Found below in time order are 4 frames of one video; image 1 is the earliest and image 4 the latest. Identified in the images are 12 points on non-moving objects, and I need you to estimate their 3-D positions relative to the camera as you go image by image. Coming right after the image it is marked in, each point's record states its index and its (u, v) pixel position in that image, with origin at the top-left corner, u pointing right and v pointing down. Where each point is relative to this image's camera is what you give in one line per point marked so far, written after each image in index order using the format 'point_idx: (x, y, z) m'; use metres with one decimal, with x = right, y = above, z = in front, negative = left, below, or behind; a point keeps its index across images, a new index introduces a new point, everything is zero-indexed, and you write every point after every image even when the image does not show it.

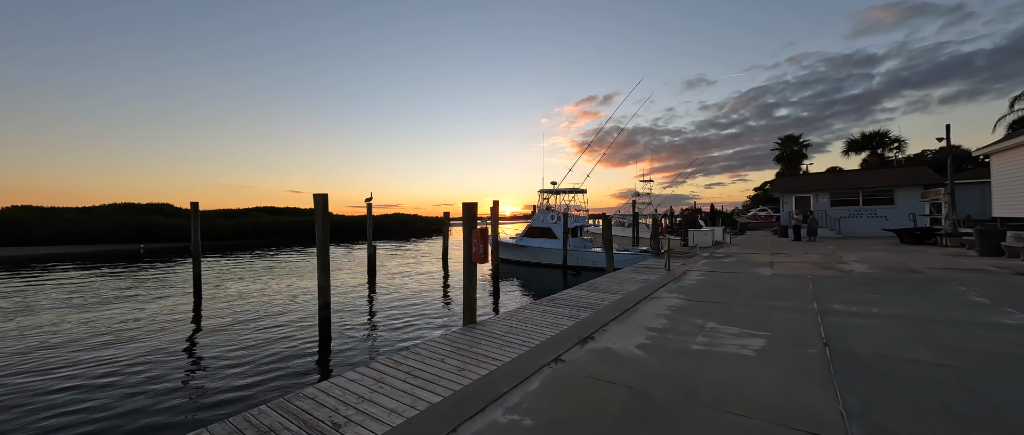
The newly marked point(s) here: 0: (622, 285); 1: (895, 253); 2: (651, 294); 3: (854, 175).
0: (+2.3, -1.4, +7.2) m
1: (+11.3, -1.1, +10.1) m
2: (+2.4, -1.3, +5.9) m
3: (+18.4, +2.3, +18.5) m
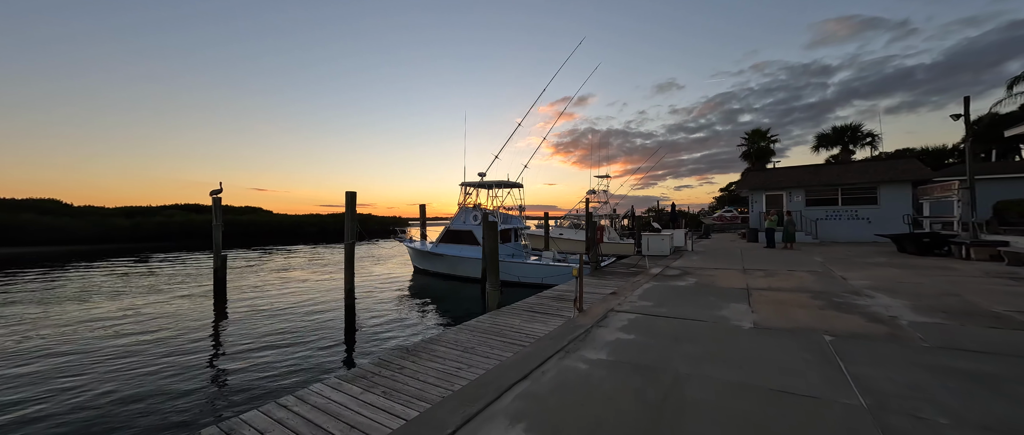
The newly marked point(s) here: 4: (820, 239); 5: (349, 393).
0: (-0.4, -1.4, +3.6) m
1: (+8.3, -1.1, +7.1) m
2: (-0.3, -1.3, +2.3) m
3: (+14.8, +2.2, +15.9) m
4: (+13.5, -0.9, +15.1) m
5: (-1.4, -1.5, +2.9) m
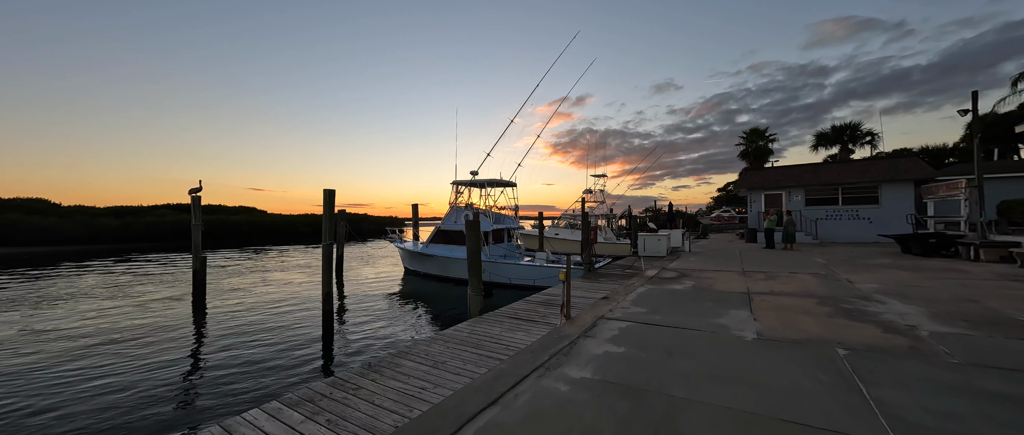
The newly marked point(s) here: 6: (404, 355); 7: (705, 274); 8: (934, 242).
0: (-0.7, -1.4, +3.2) m
1: (+8.0, -1.1, +6.7) m
2: (-0.5, -1.3, +1.9) m
3: (+14.5, +2.2, +15.6) m
4: (+13.2, -0.9, +14.7) m
5: (-1.6, -1.5, +2.5) m
6: (-1.1, -1.4, +3.6) m
7: (+4.2, -1.2, +7.5) m
8: (+10.7, -0.6, +8.7) m
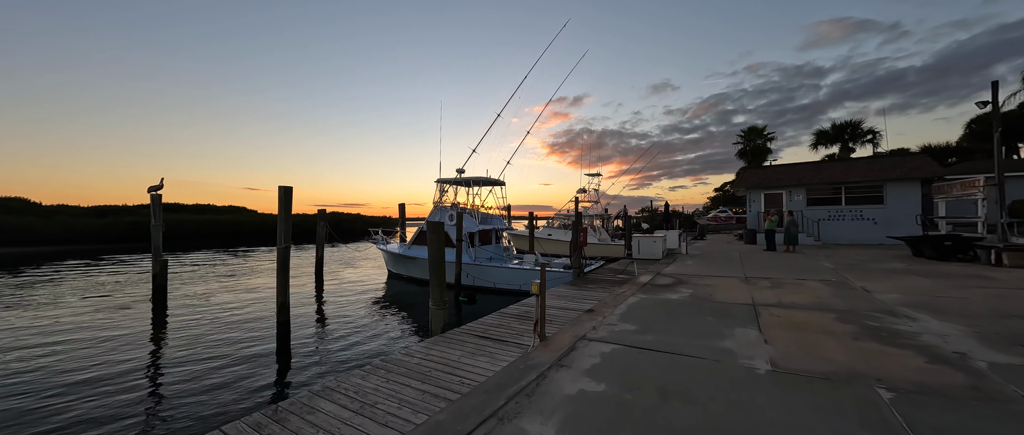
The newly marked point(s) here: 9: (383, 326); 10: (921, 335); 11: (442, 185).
0: (-1.1, -1.4, +2.4) m
1: (+7.6, -1.1, +6.1) m
2: (-0.9, -1.3, +1.1) m
3: (+14.0, +2.2, +15.0) m
4: (+12.7, -1.0, +14.1) m
5: (-2.0, -1.5, +1.7) m
6: (-1.5, -1.5, +2.9) m
7: (+3.8, -1.2, +6.8) m
8: (+10.3, -0.6, +8.0) m
9: (-3.8, -3.3, +10.0) m
10: (+4.0, -1.2, +3.4) m
11: (-2.6, +1.2, +13.1) m
